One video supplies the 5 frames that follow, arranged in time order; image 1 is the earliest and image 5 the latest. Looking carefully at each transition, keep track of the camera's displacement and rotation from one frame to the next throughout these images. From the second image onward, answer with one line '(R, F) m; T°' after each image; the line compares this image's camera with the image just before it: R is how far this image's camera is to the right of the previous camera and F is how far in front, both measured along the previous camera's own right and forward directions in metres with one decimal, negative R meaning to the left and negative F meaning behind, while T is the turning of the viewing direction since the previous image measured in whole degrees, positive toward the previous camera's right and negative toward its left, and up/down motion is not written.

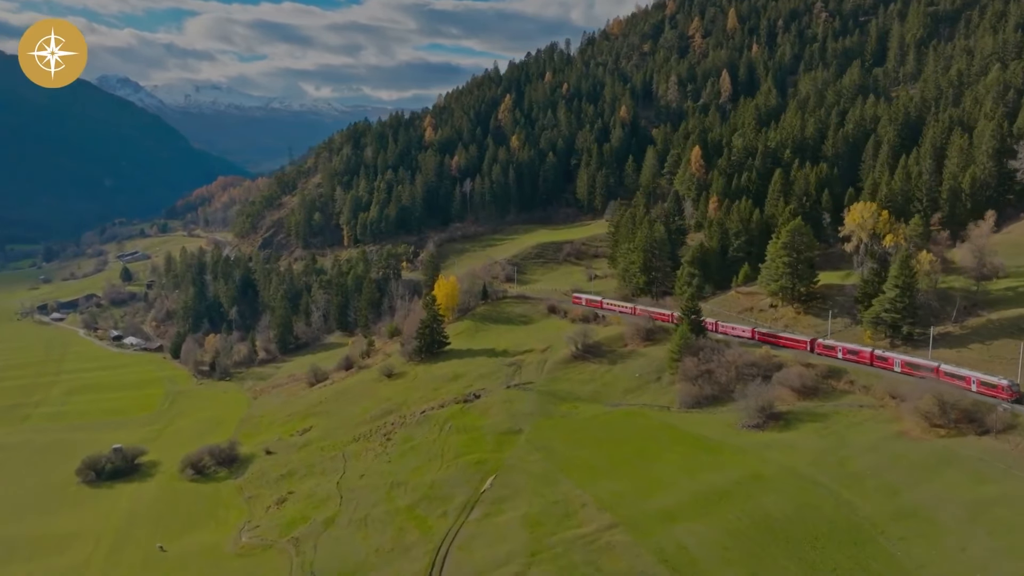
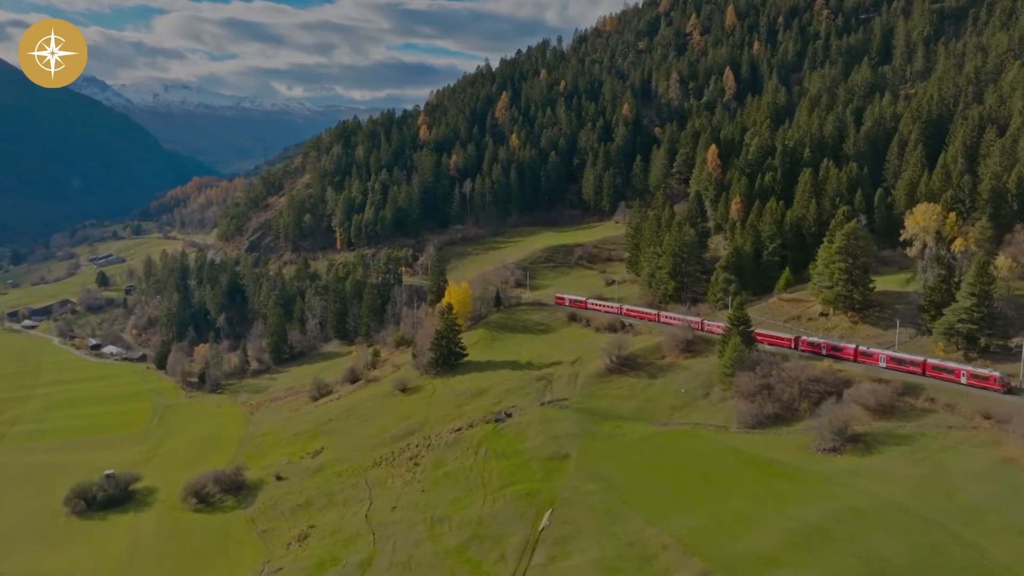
(-5.9, +5.7) m; +2°
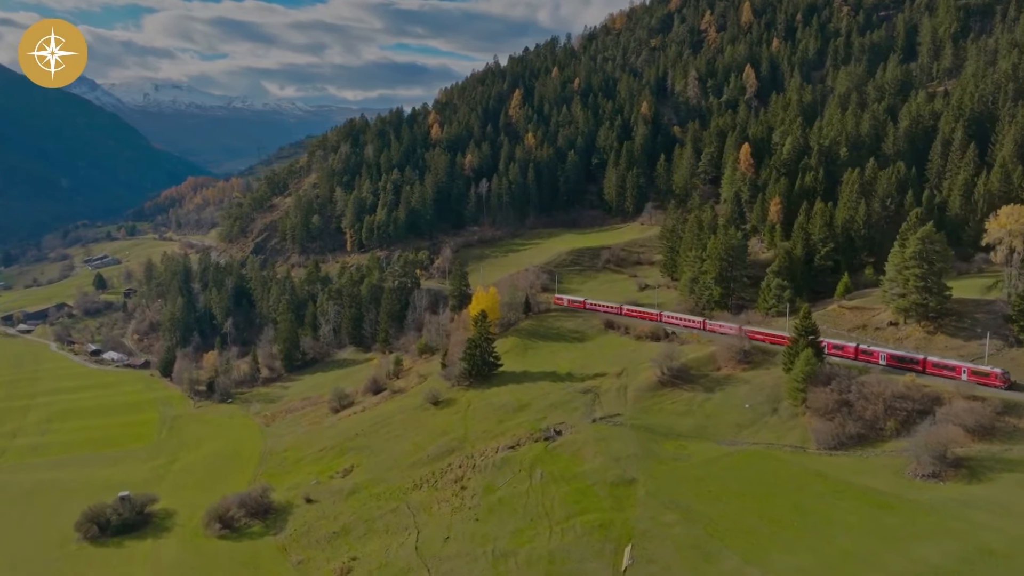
(-5.4, +4.8) m; +1°
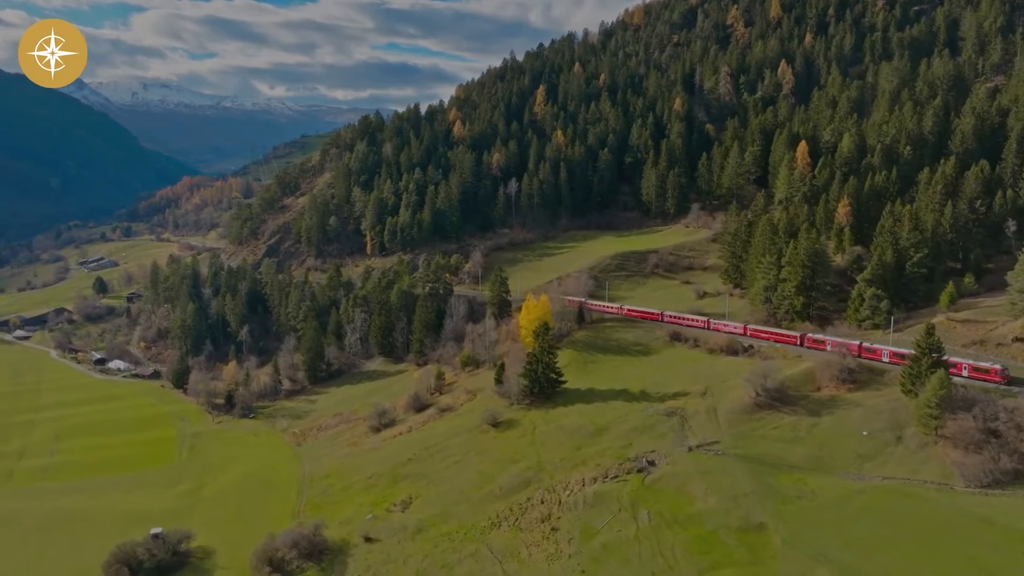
(-8.2, +7.0) m; +1°
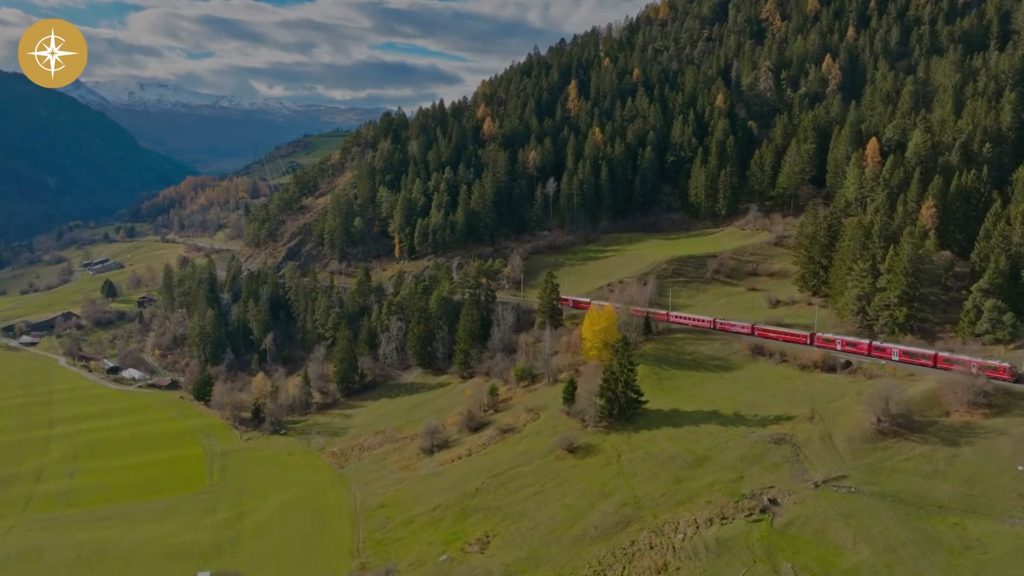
(-7.9, +6.9) m; 0°
